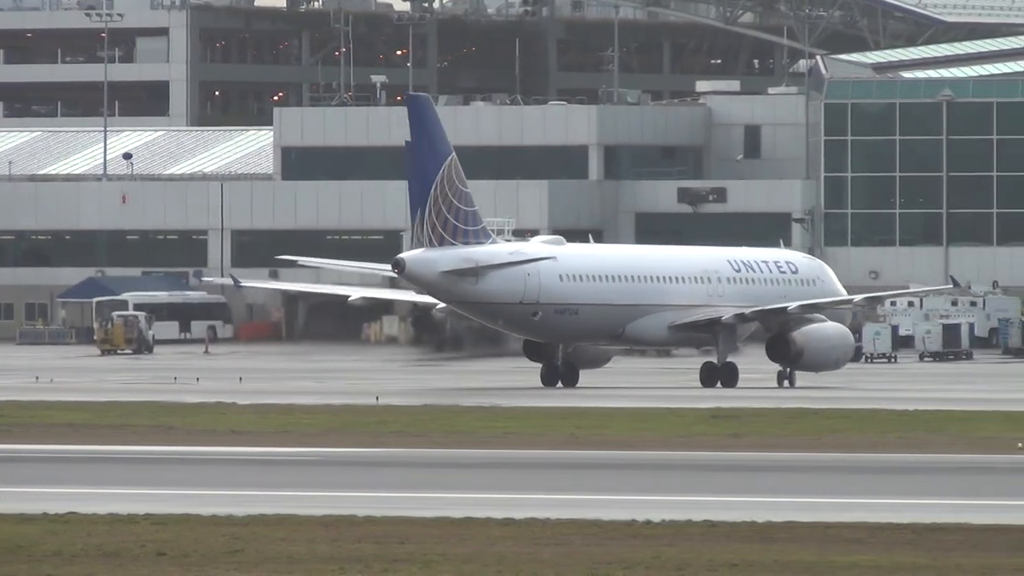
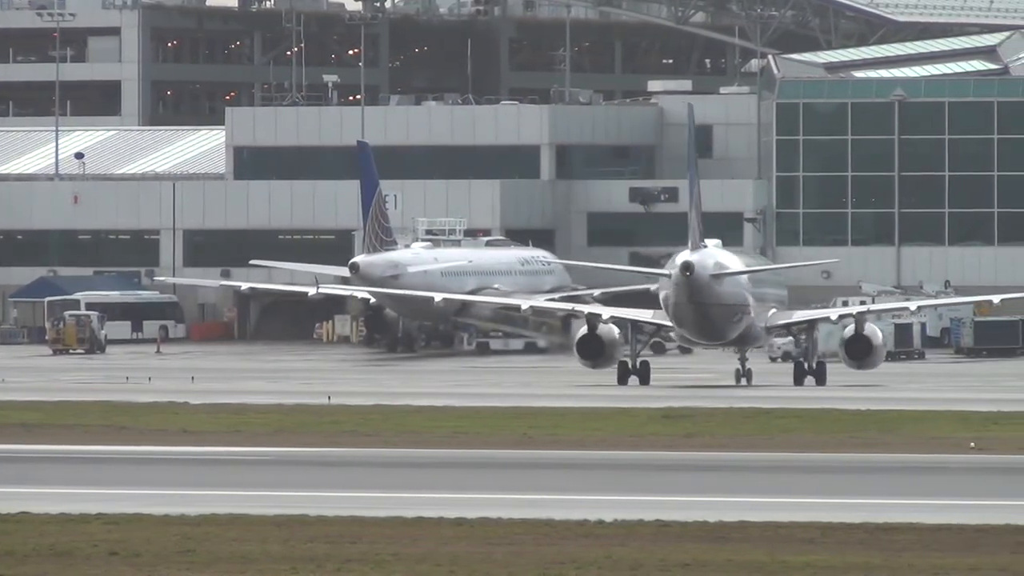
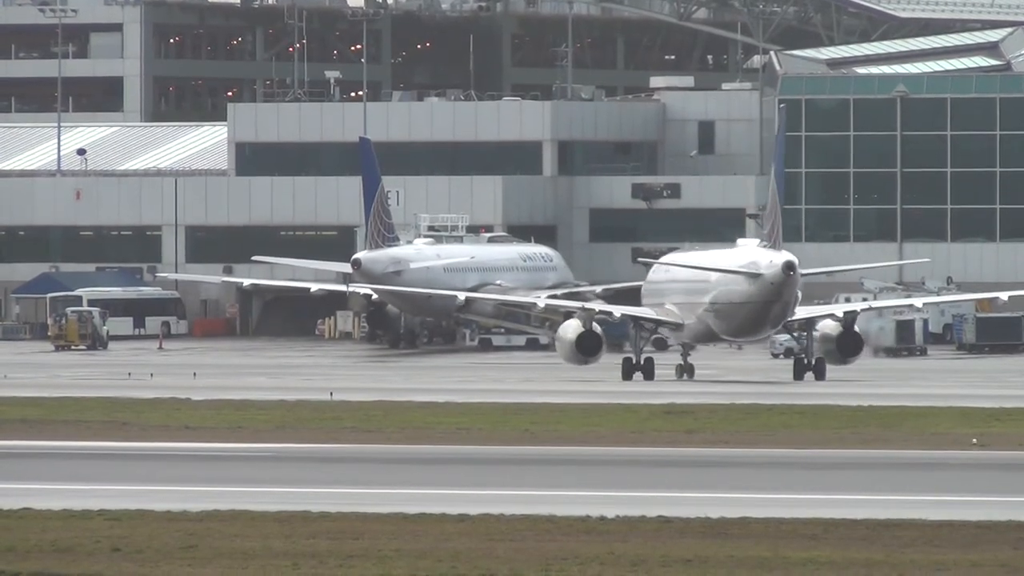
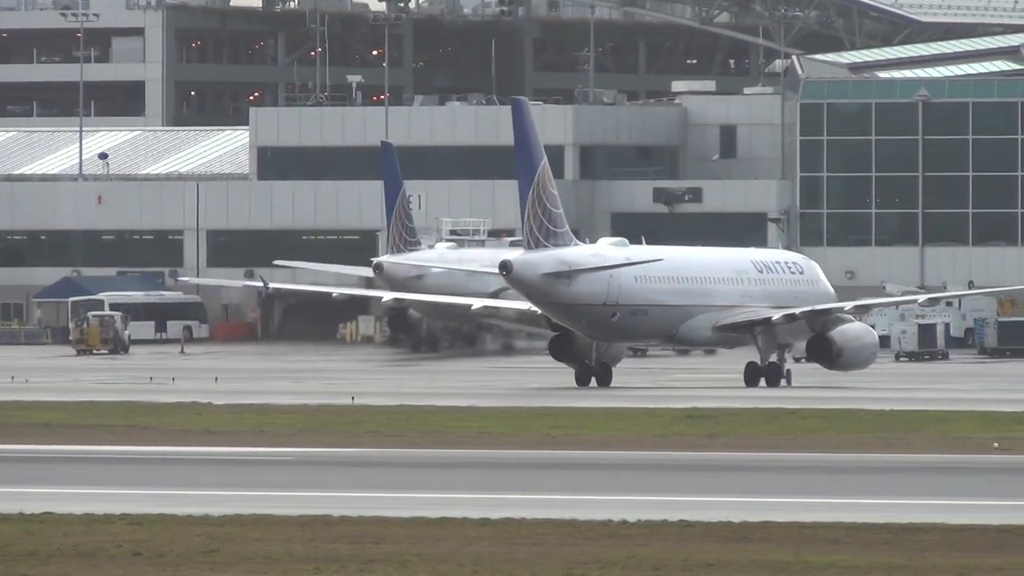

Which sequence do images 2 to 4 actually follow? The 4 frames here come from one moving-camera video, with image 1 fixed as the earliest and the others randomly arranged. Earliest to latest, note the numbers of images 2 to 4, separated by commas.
4, 2, 3
